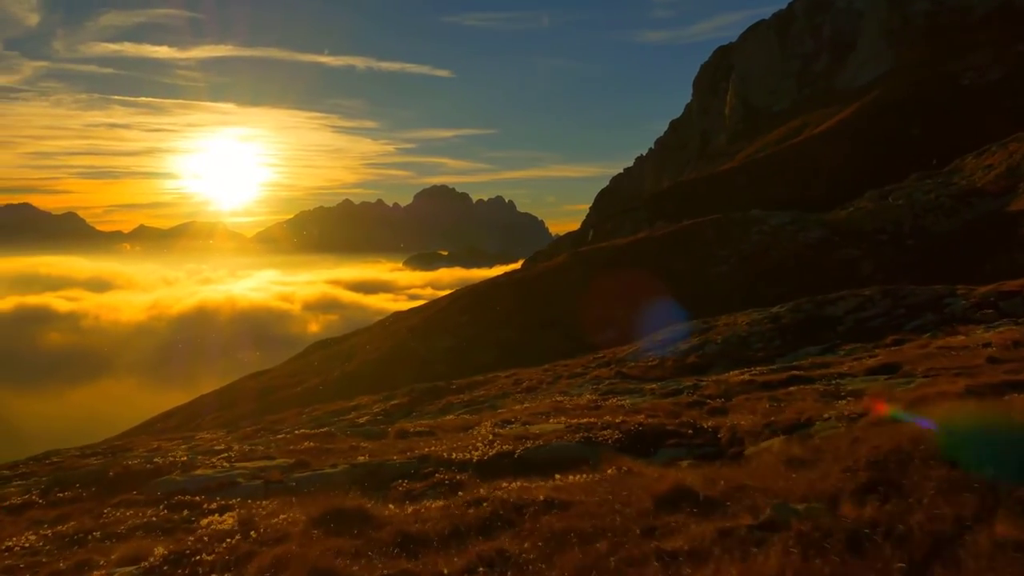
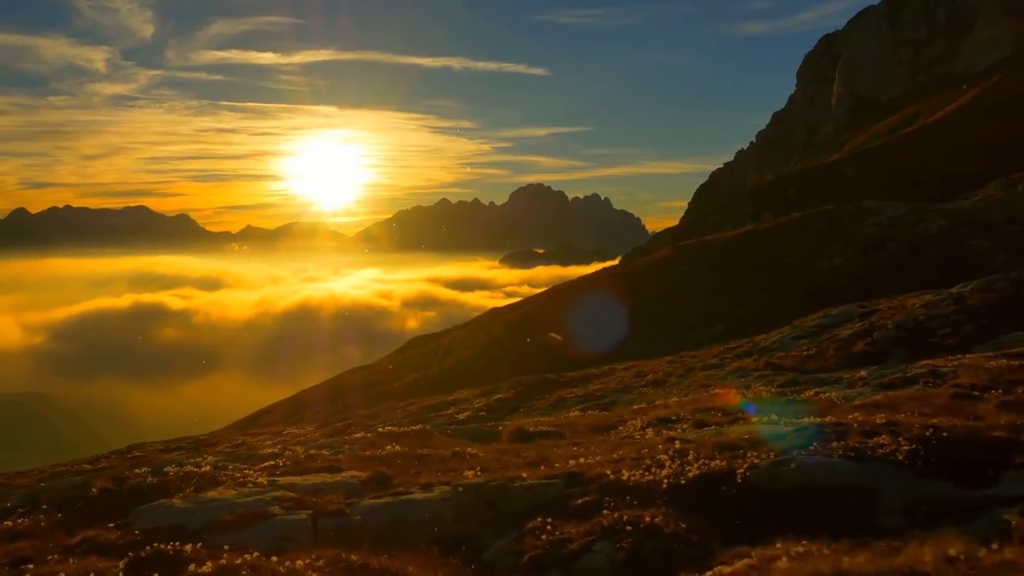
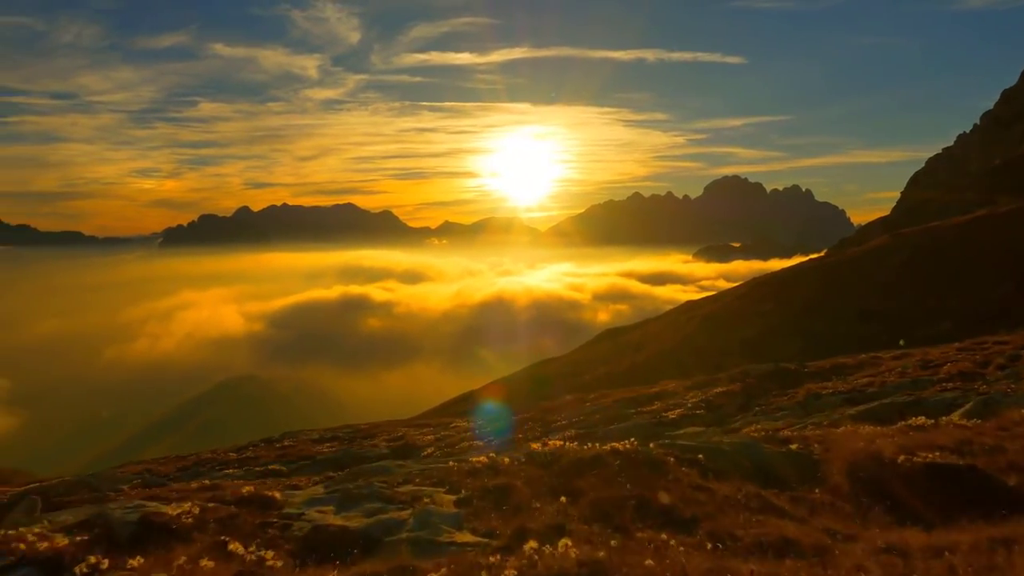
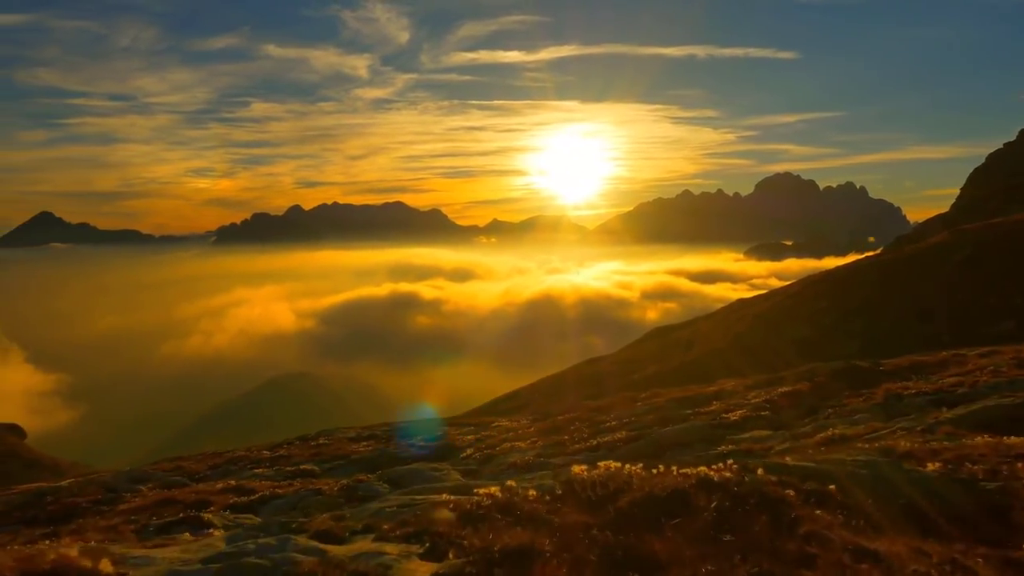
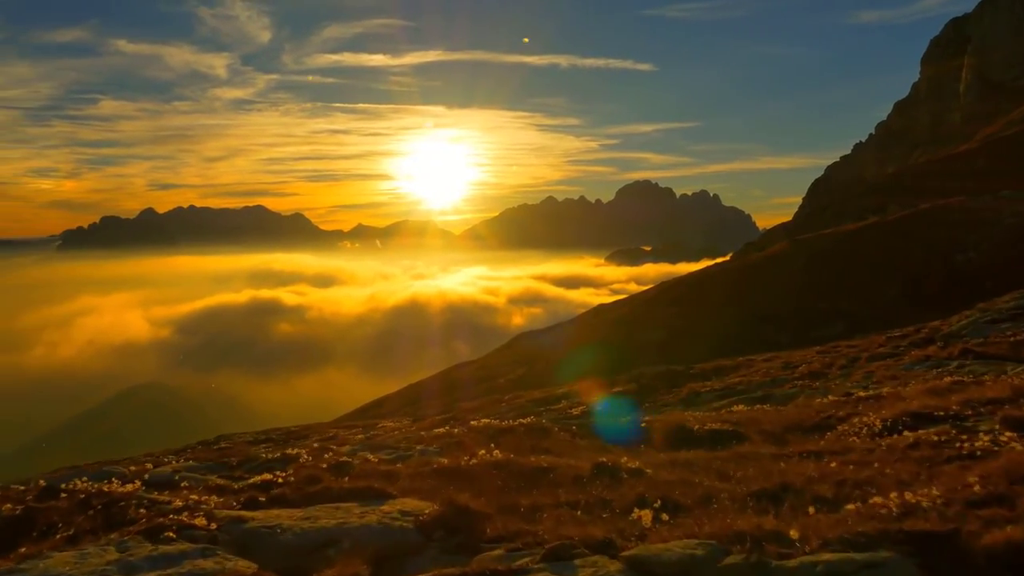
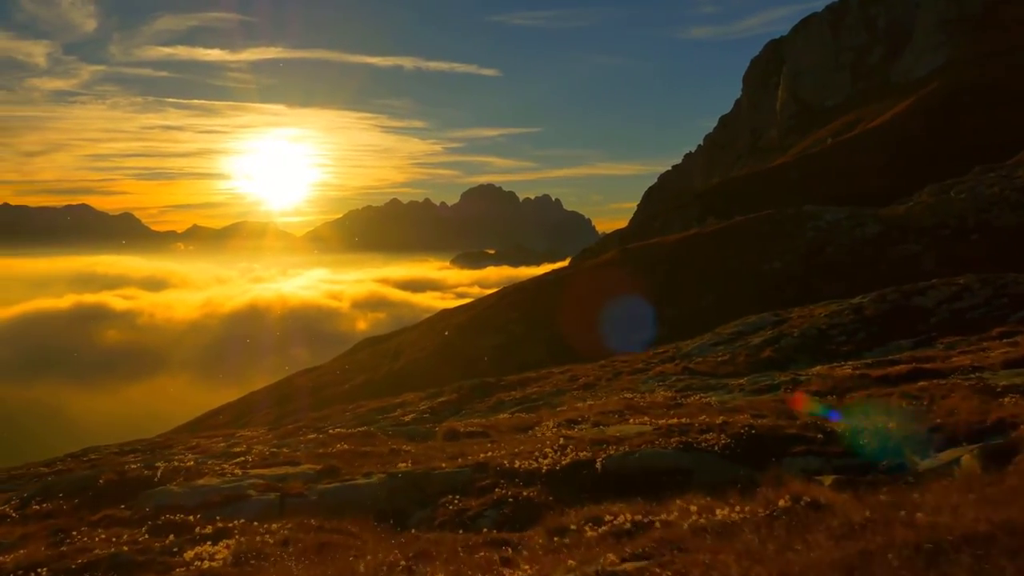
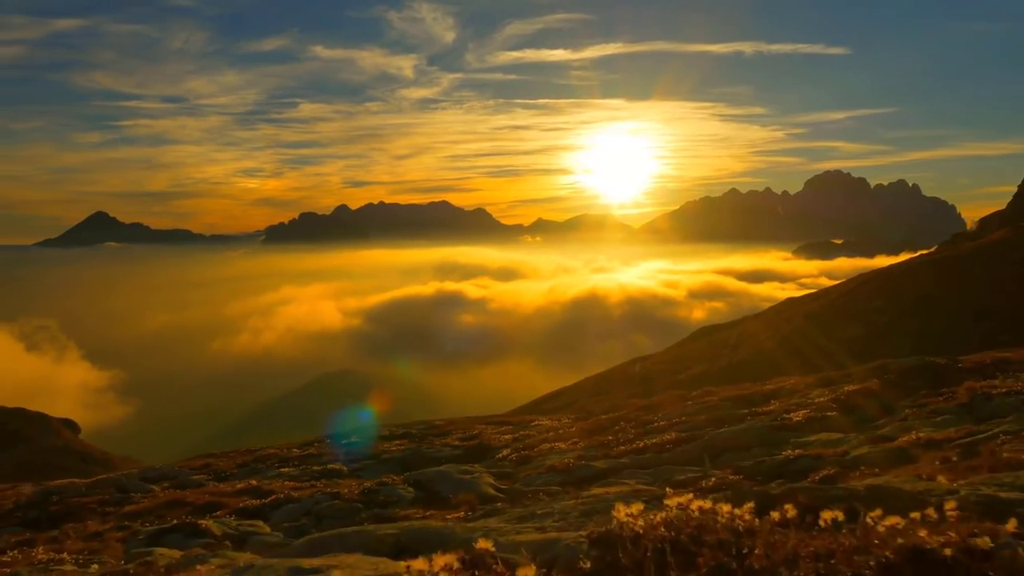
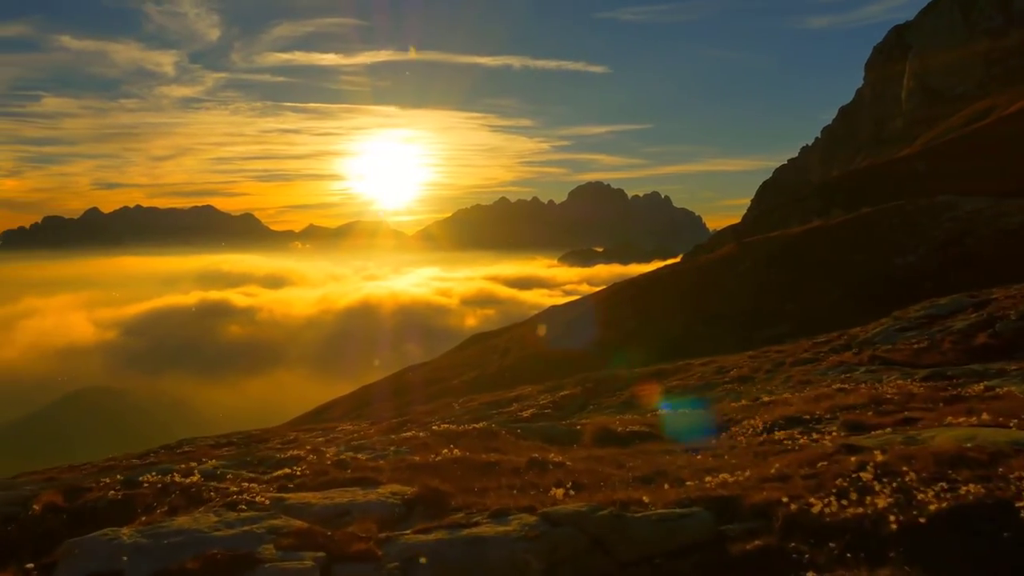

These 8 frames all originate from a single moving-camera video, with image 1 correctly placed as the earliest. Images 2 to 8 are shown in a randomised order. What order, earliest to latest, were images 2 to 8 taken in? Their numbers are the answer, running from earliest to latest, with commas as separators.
6, 2, 8, 5, 3, 4, 7
